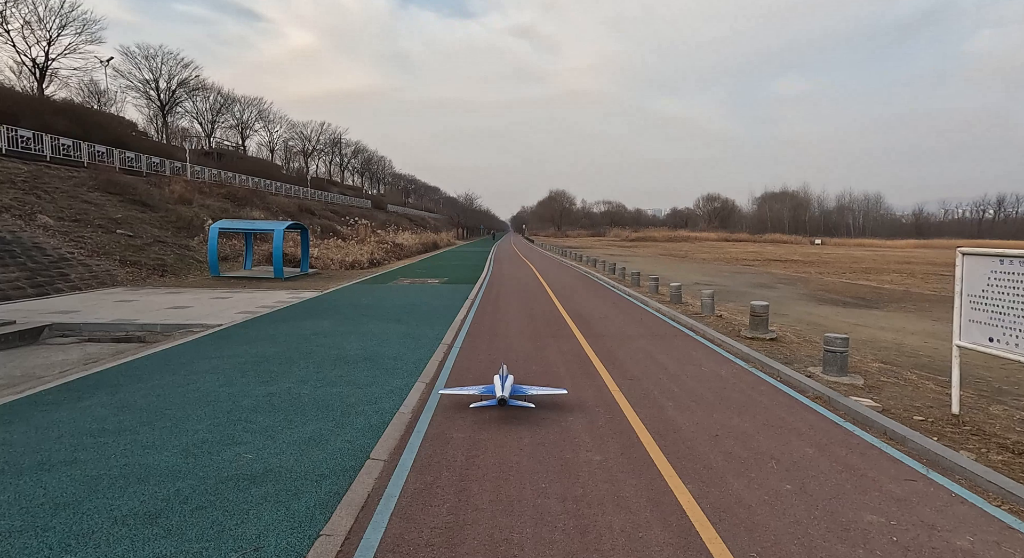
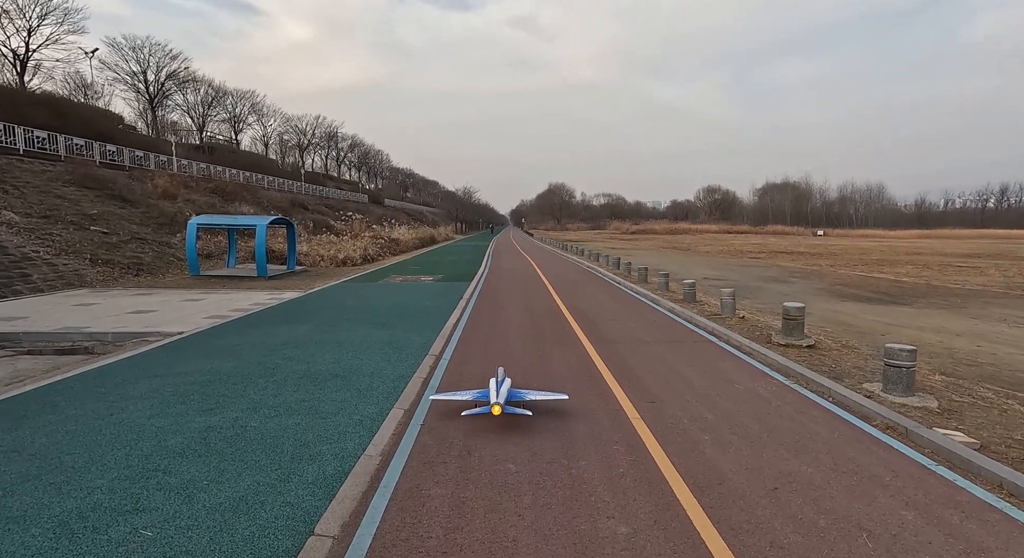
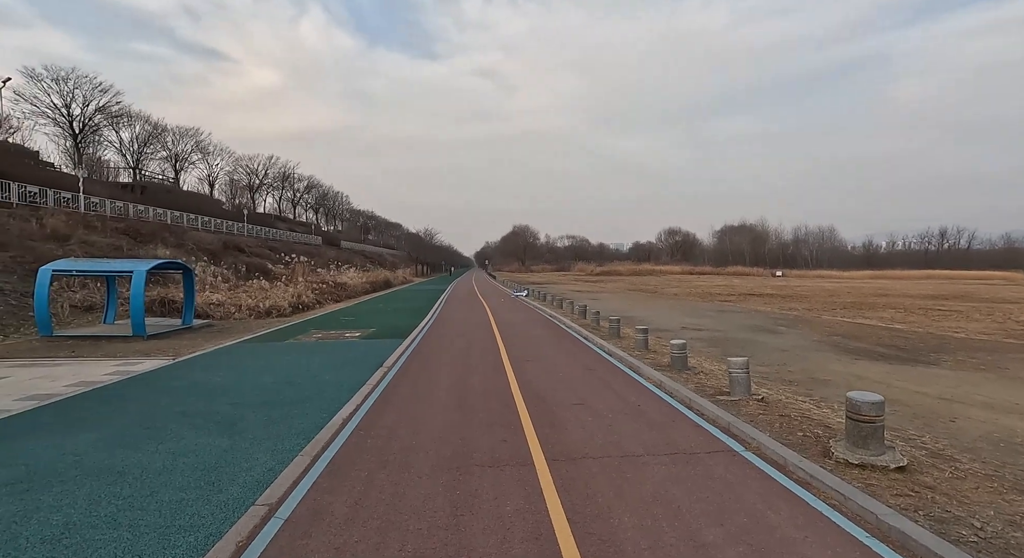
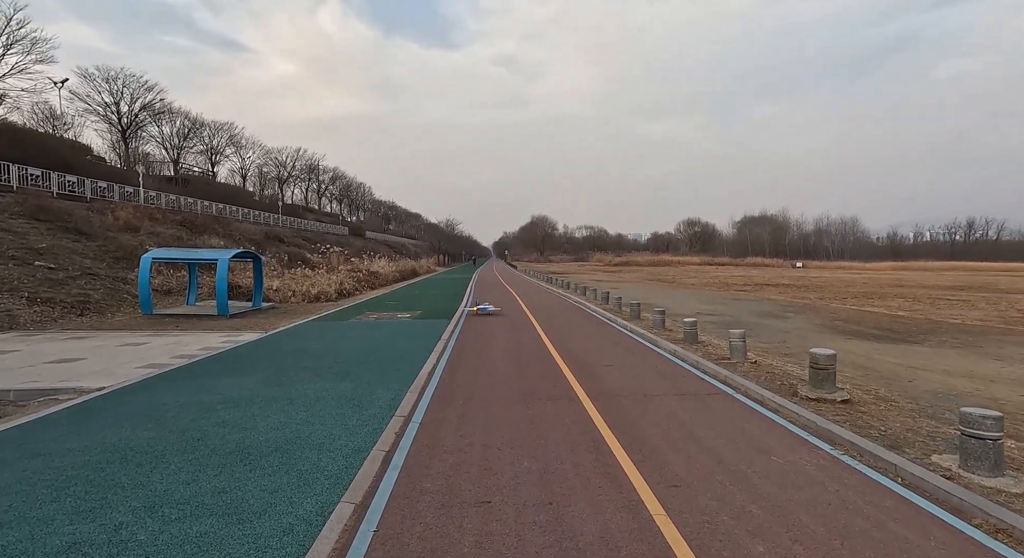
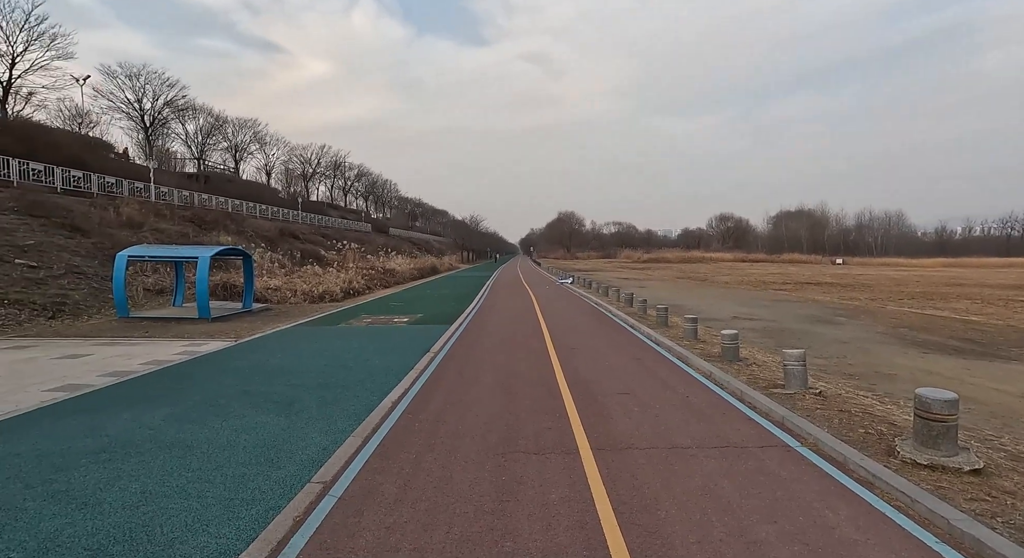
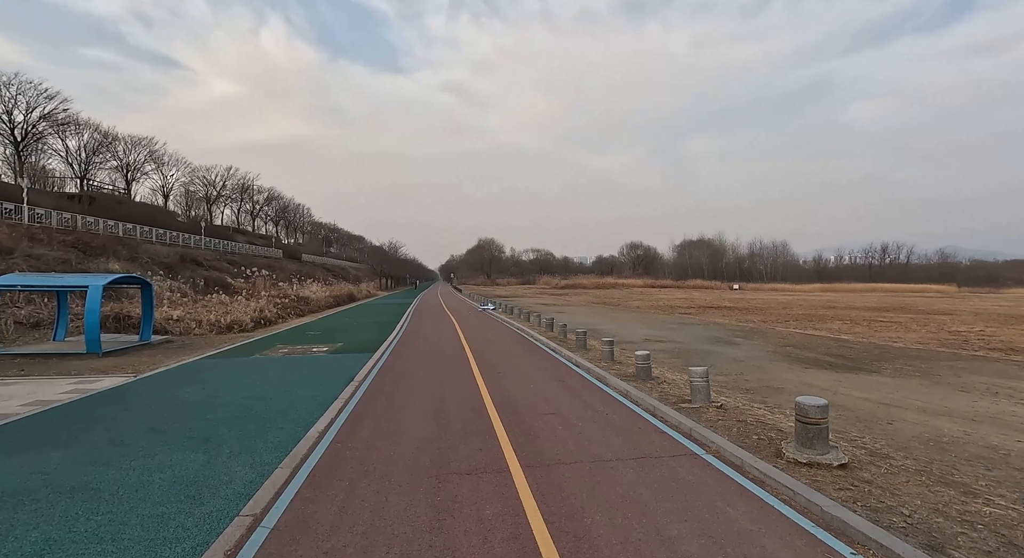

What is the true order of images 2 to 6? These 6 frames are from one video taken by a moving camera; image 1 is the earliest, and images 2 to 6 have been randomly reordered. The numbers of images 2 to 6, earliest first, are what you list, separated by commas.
2, 4, 6, 3, 5
